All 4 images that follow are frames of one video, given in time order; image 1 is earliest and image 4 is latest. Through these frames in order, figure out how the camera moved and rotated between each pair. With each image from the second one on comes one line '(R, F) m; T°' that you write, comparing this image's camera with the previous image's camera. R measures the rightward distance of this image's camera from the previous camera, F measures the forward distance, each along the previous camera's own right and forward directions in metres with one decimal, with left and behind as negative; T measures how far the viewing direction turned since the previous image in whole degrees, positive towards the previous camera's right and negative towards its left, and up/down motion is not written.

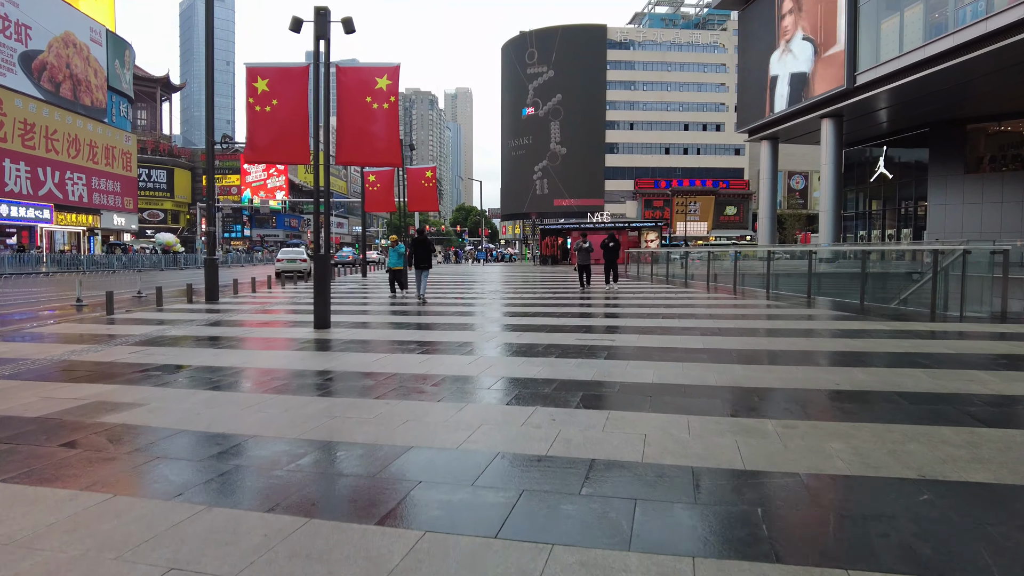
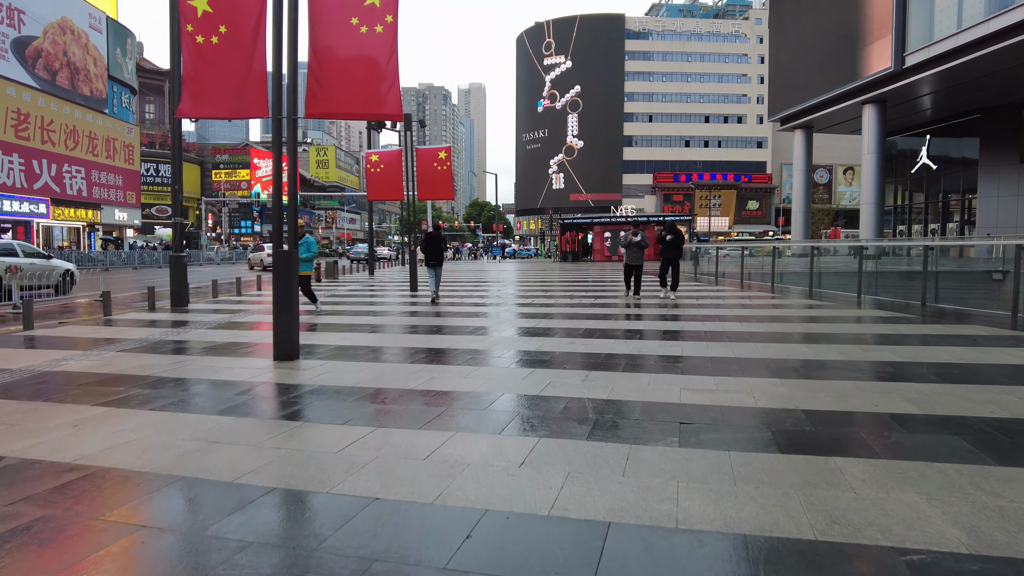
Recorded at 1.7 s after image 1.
(-0.2, +1.8) m; -1°
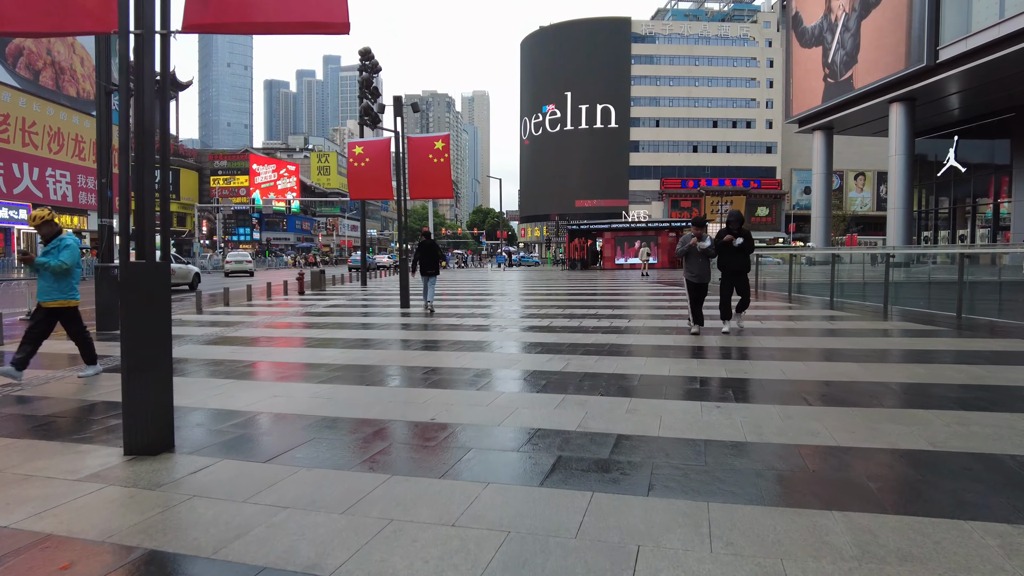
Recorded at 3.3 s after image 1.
(-0.1, +1.6) m; 0°
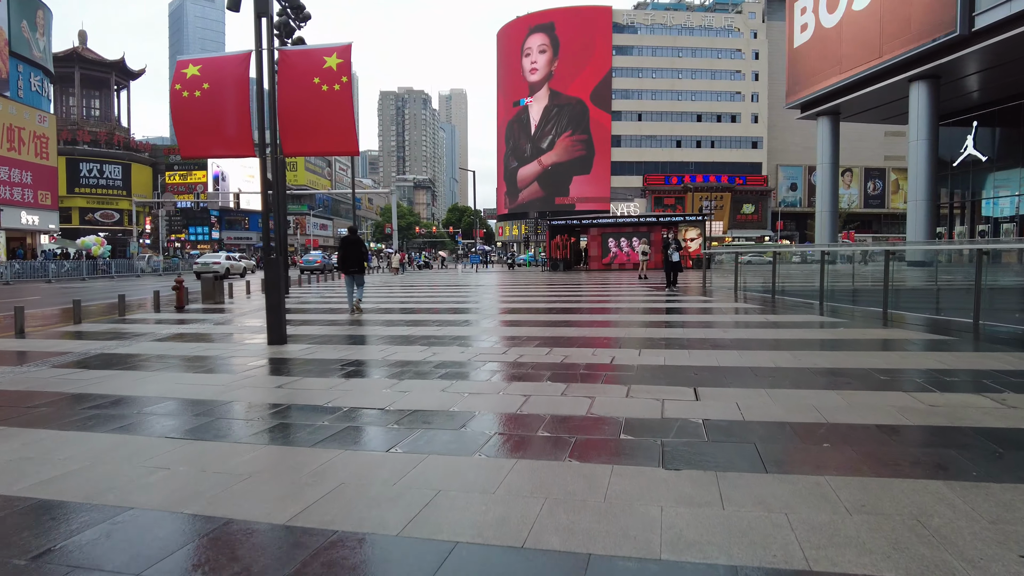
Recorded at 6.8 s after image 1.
(+0.2, +3.5) m; +2°
